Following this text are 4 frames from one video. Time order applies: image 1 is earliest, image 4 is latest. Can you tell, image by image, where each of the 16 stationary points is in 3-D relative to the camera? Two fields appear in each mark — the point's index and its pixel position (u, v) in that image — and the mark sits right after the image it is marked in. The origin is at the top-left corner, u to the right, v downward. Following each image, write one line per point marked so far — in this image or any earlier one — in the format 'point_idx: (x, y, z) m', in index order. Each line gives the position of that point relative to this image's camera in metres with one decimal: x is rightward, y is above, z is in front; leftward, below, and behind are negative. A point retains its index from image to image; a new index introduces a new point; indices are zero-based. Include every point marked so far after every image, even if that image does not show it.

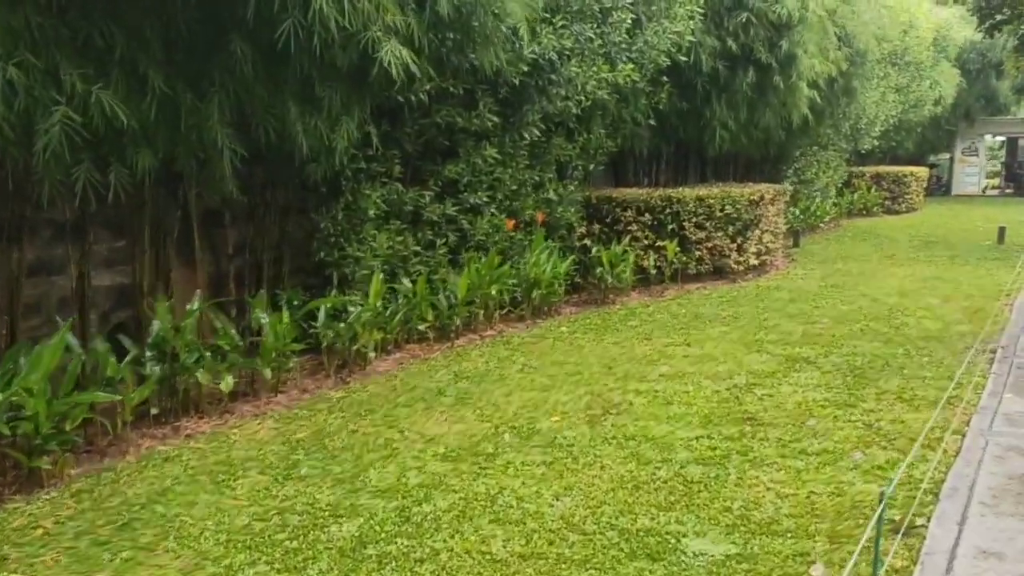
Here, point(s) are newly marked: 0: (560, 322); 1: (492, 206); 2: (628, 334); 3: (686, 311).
0: (+0.4, -0.3, +7.2) m
1: (-0.2, +0.6, +7.2) m
2: (+0.8, -0.3, +6.6) m
3: (+1.4, -0.2, +7.7) m
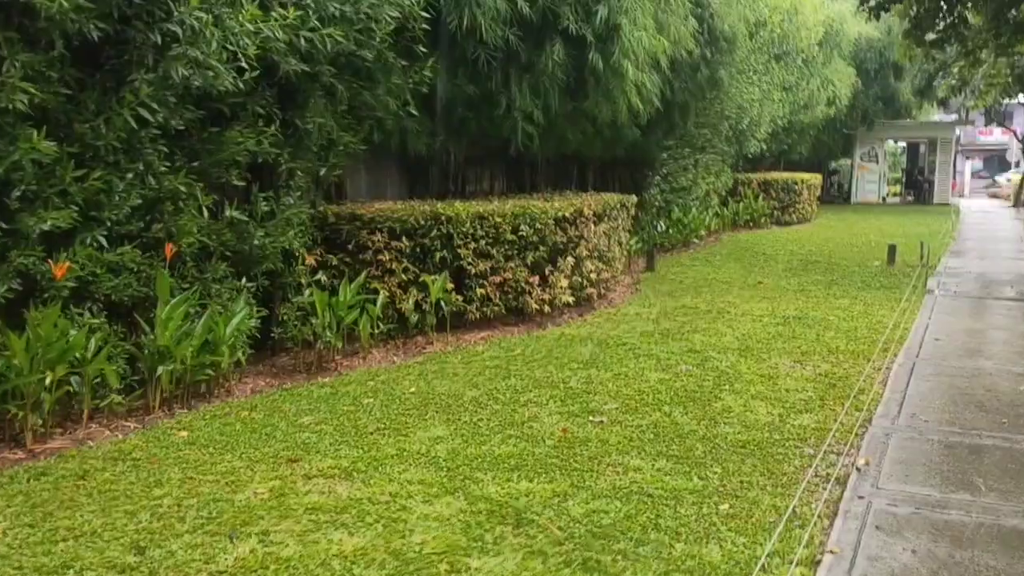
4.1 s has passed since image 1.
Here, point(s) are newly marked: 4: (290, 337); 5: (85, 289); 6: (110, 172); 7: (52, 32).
0: (-1.5, -0.6, +4.6) m
1: (-2.0, +0.3, +4.6) m
2: (-1.0, -0.7, +4.0) m
3: (-0.5, -0.5, +5.1) m
4: (-1.4, -0.3, +6.0) m
5: (-2.1, 0.0, +4.6) m
6: (-1.9, +0.6, +4.6) m
7: (-1.9, +1.1, +4.0) m
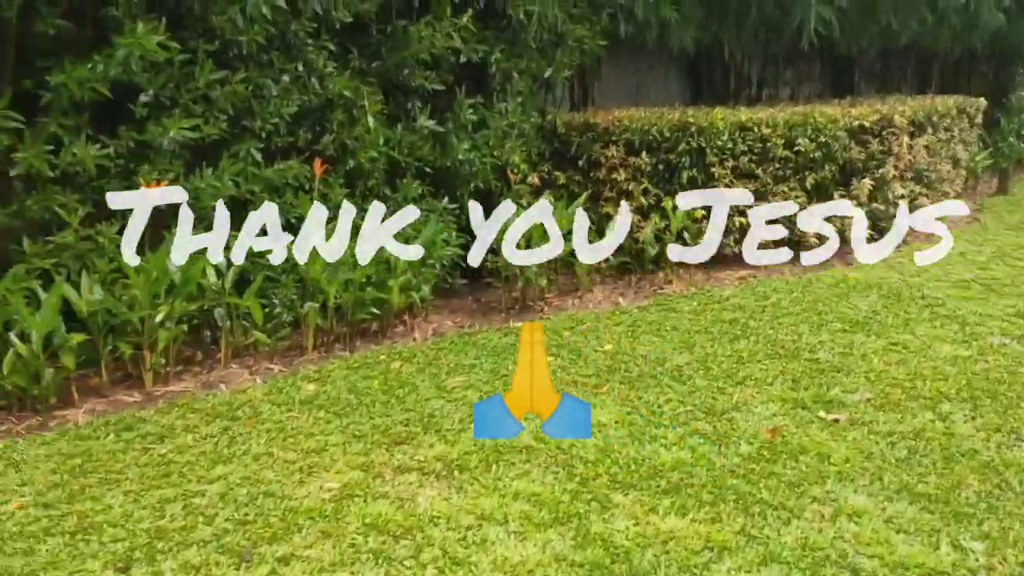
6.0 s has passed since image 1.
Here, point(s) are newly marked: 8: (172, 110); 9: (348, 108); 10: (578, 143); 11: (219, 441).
0: (-0.6, -0.3, +4.0) m
1: (-1.1, +0.6, +4.0) m
2: (-0.4, -0.4, +3.3) m
3: (+0.5, -0.2, +4.1) m
4: (-0.1, +0.1, +5.2) m
5: (-1.2, +0.3, +4.1) m
6: (-1.1, +0.9, +4.0) m
7: (-1.2, +1.3, +3.4) m
8: (-1.3, +0.7, +3.8) m
9: (-0.8, +0.8, +4.3) m
10: (+0.3, +0.8, +5.3) m
11: (-0.9, -0.5, +3.1) m
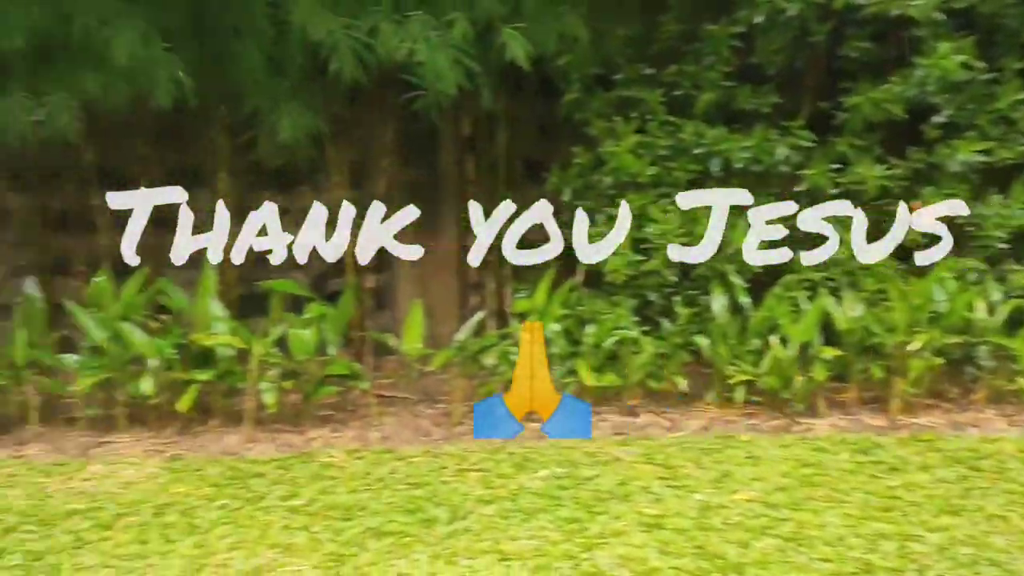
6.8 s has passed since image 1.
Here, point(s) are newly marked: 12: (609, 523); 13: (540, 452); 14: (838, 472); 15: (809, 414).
0: (+2.2, -0.5, +3.3) m
1: (+2.0, +0.4, +3.6) m
2: (+1.8, -0.6, +2.6) m
3: (+3.1, -0.6, +2.6) m
4: (+3.5, -0.3, +3.7) m
5: (+2.0, +0.2, +3.7) m
6: (+2.1, +0.7, +3.5) m
7: (+1.6, +1.2, +3.2) m
8: (+1.7, +0.6, +3.6) m
9: (+2.5, +0.6, +3.6) m
10: (+4.0, +0.4, +3.5) m
11: (+1.3, -0.6, +2.9) m
12: (+0.3, -0.6, +2.7) m
13: (+0.1, -0.6, +3.2) m
14: (+1.0, -0.6, +3.0) m
15: (+1.2, -0.5, +3.7) m
